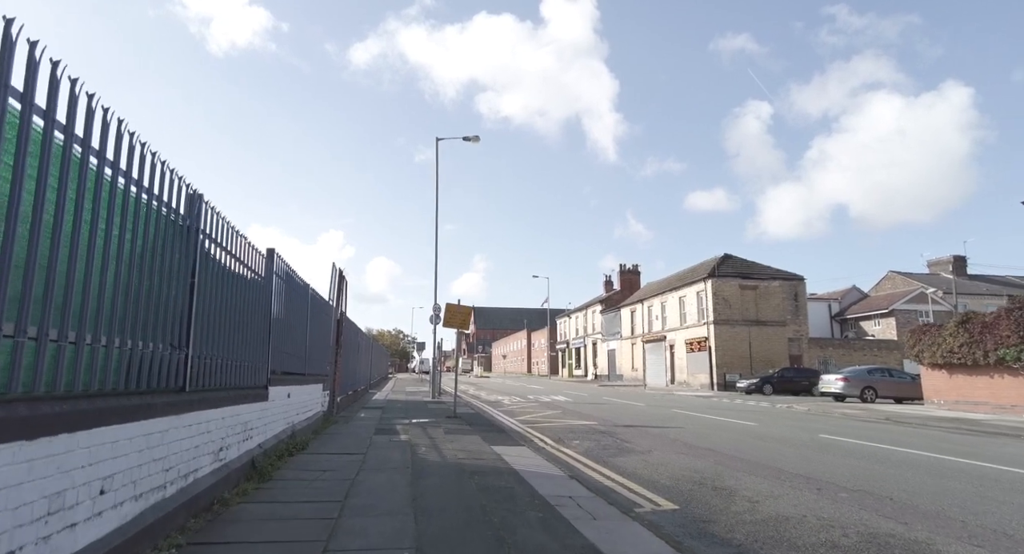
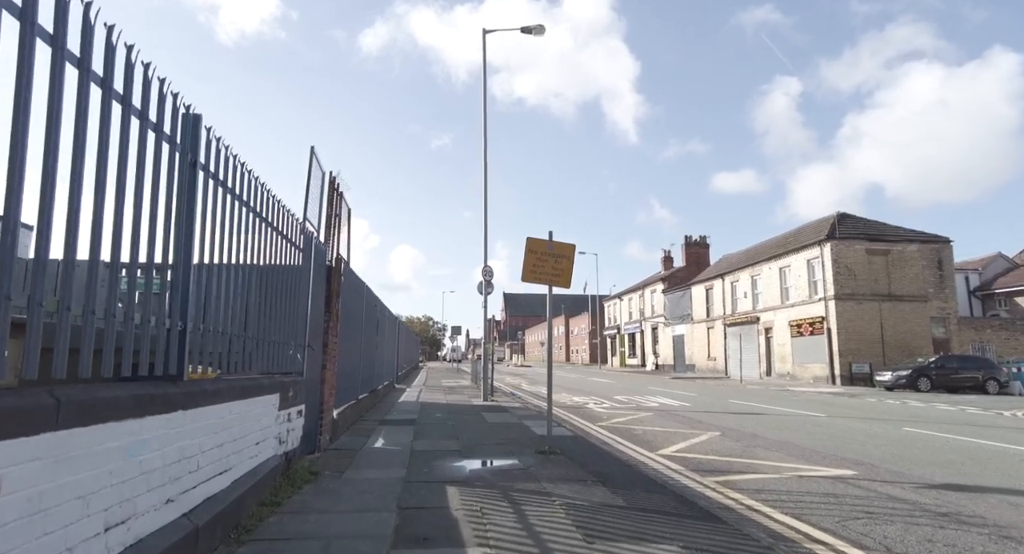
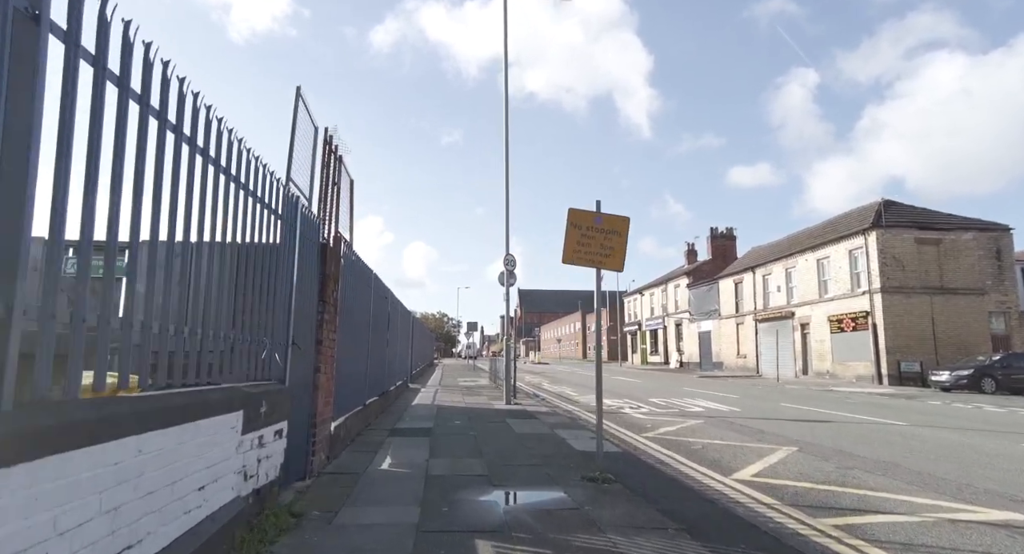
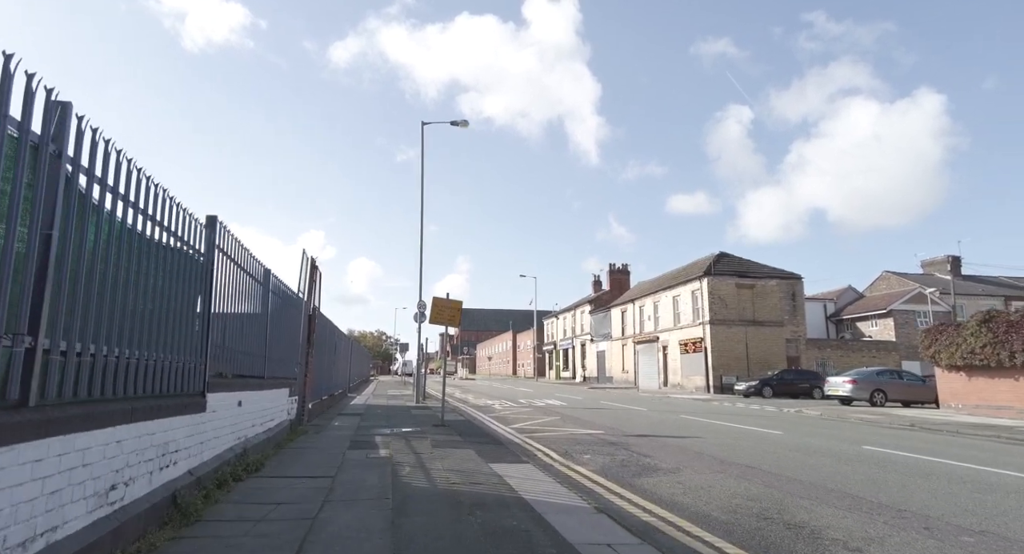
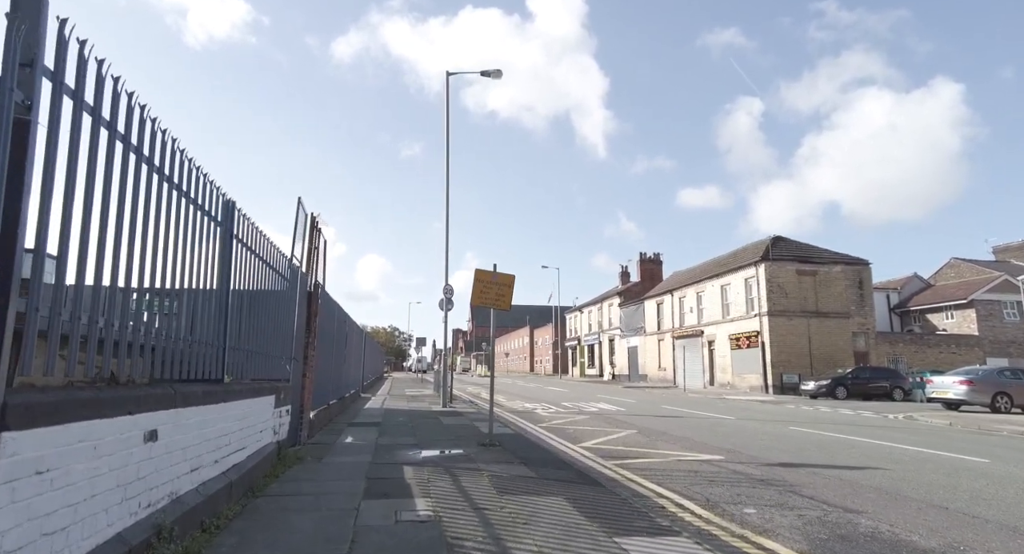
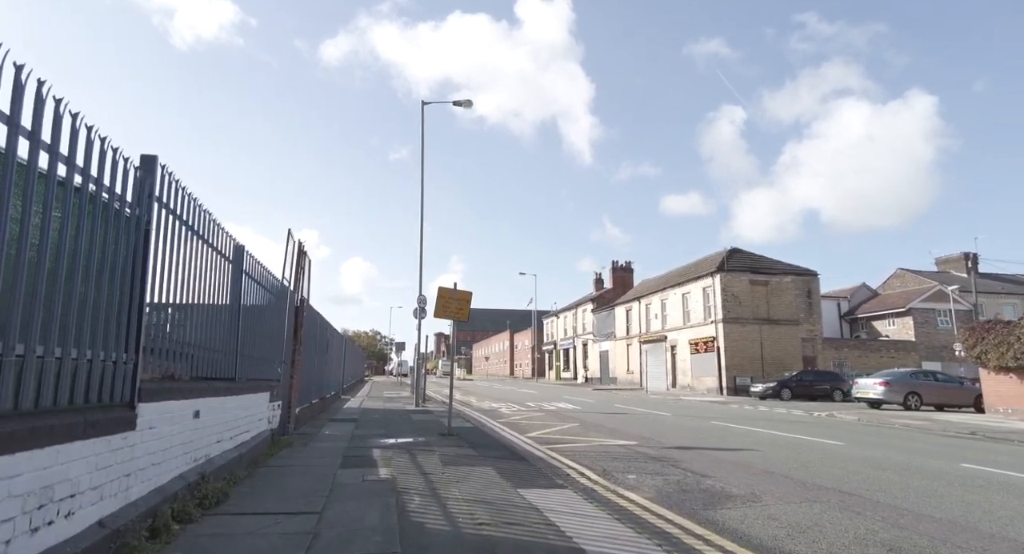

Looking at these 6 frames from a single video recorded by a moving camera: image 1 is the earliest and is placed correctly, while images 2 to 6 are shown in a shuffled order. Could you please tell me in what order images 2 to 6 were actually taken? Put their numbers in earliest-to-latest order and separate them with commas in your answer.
4, 6, 5, 2, 3
